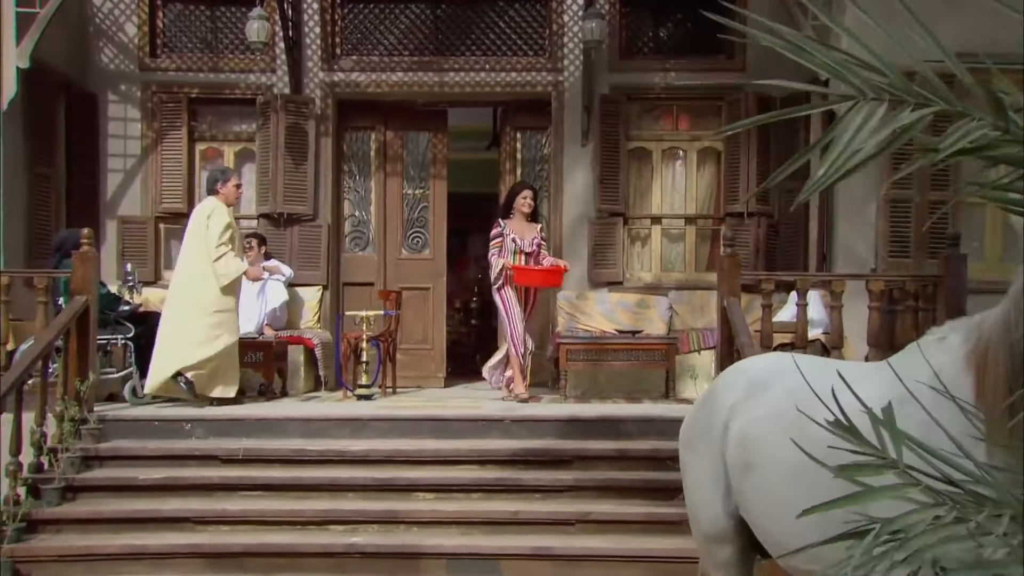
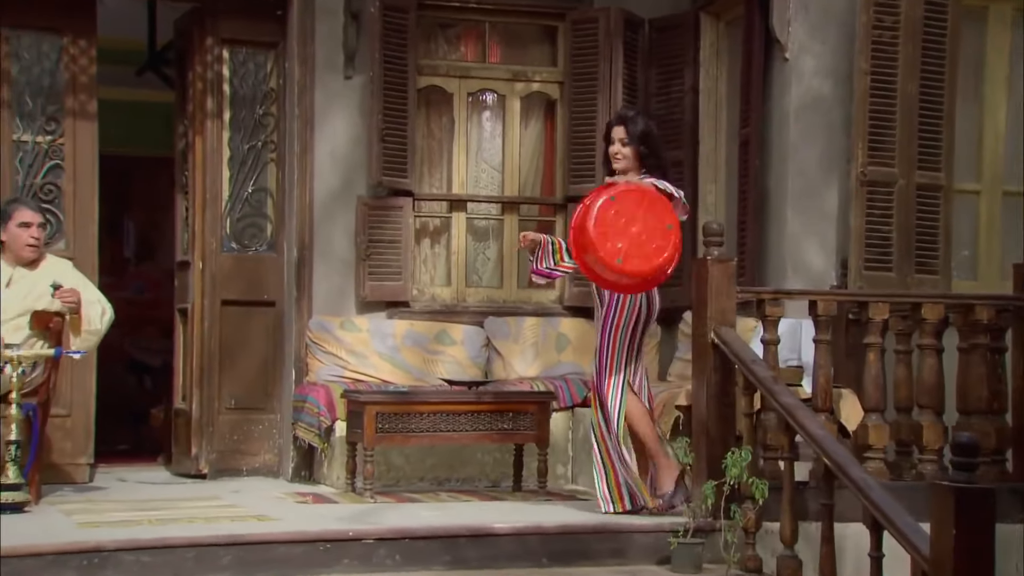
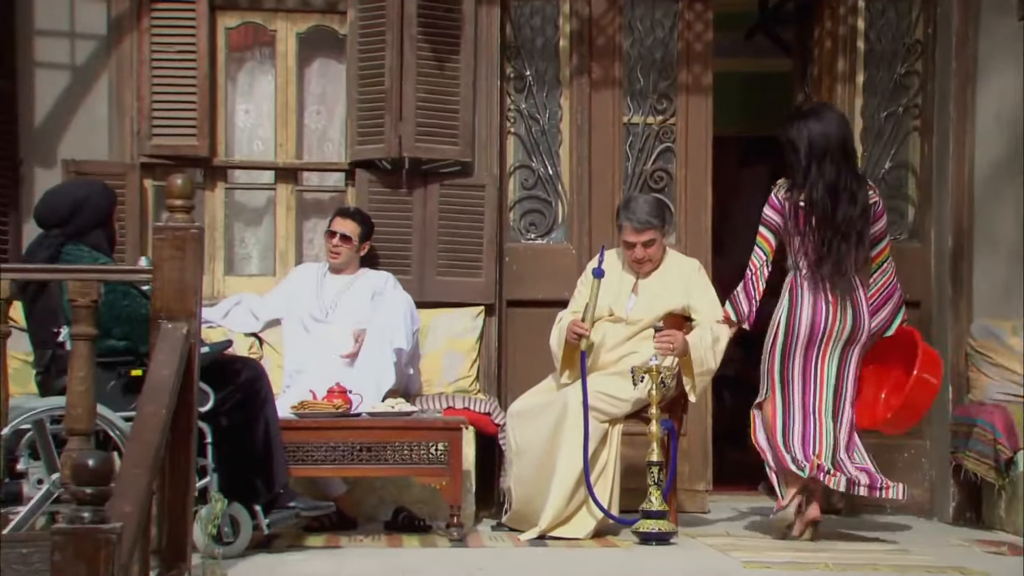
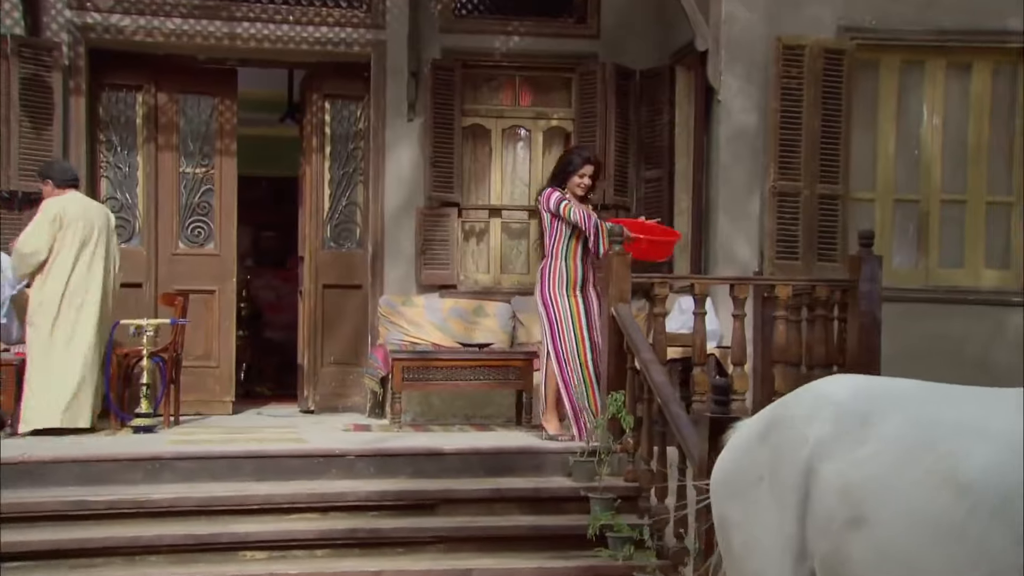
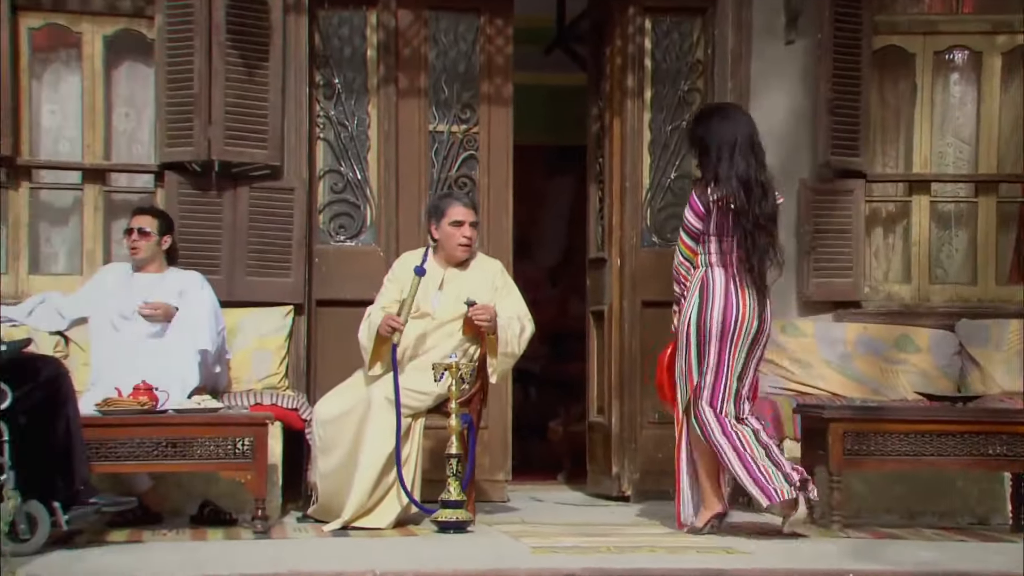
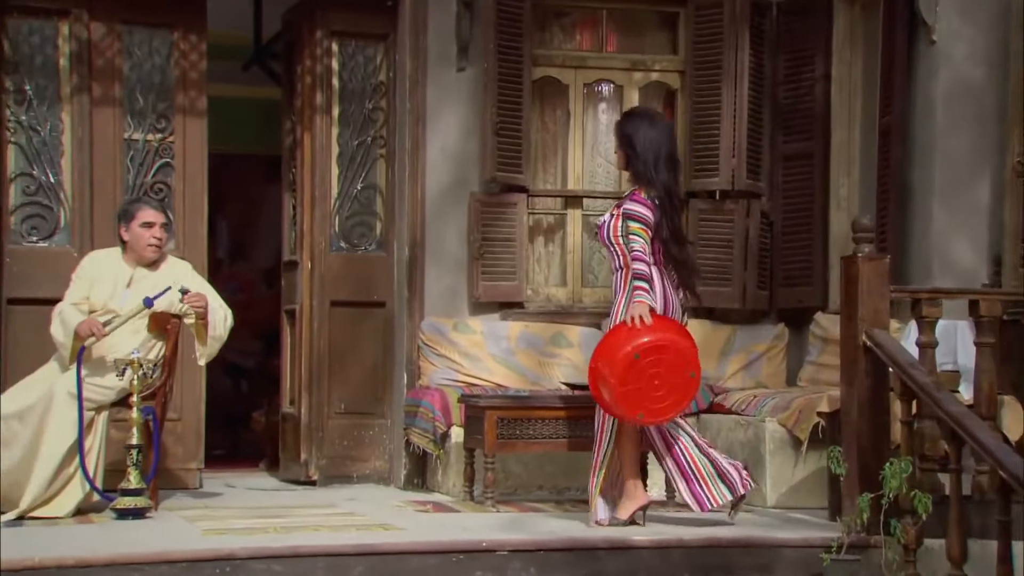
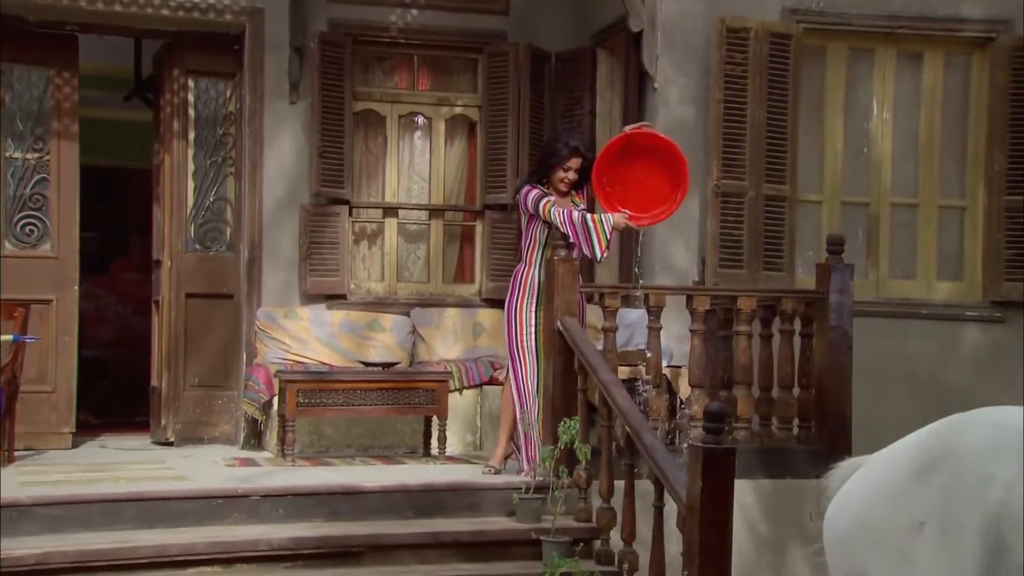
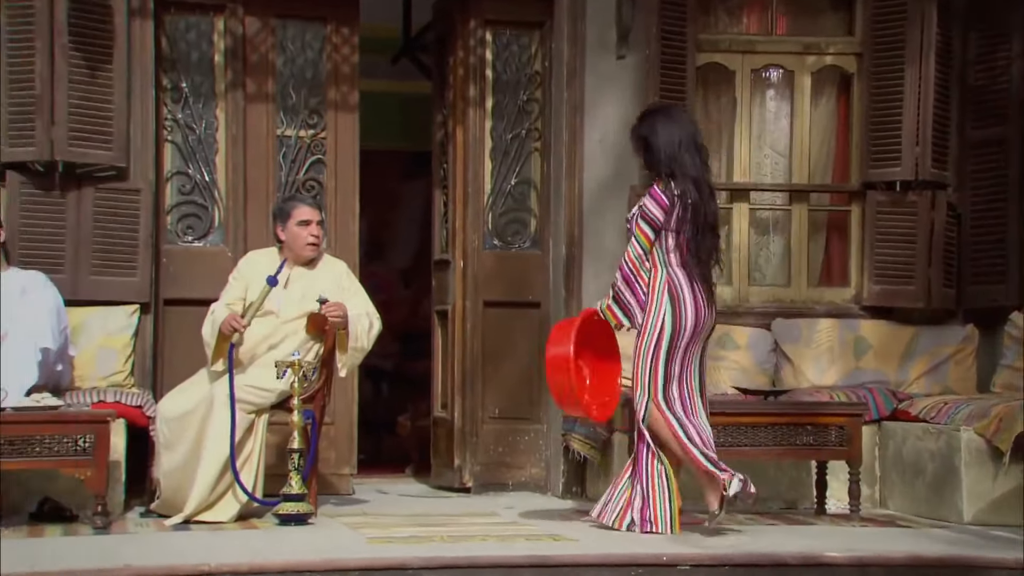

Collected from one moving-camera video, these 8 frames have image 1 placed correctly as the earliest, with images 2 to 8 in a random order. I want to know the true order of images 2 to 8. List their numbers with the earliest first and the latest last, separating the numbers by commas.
4, 7, 2, 6, 8, 5, 3
